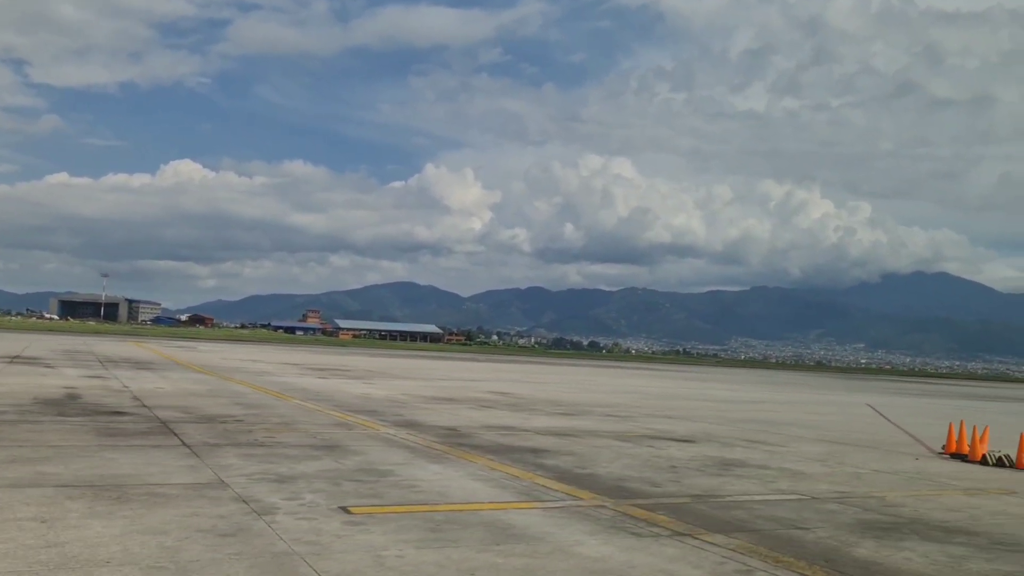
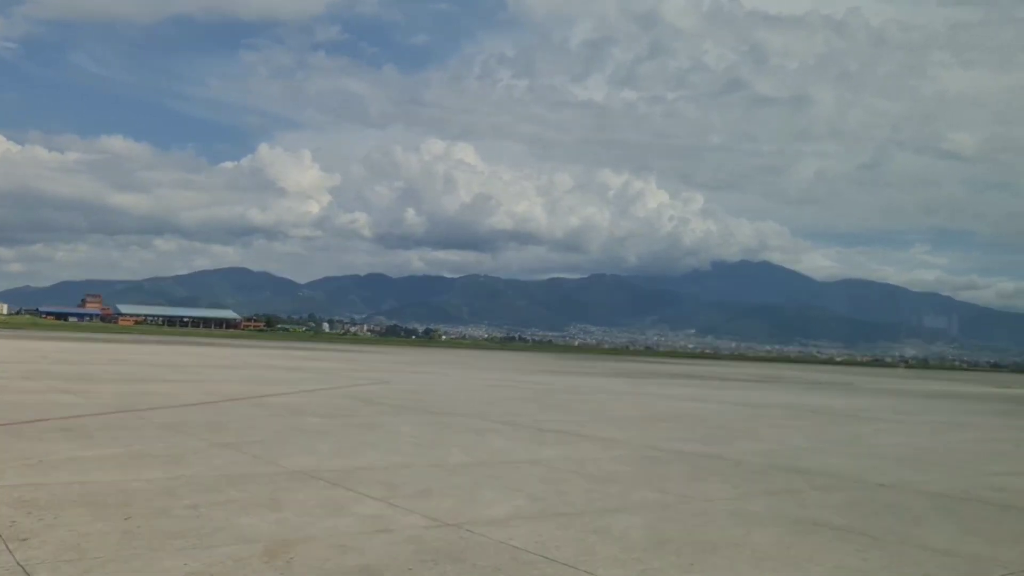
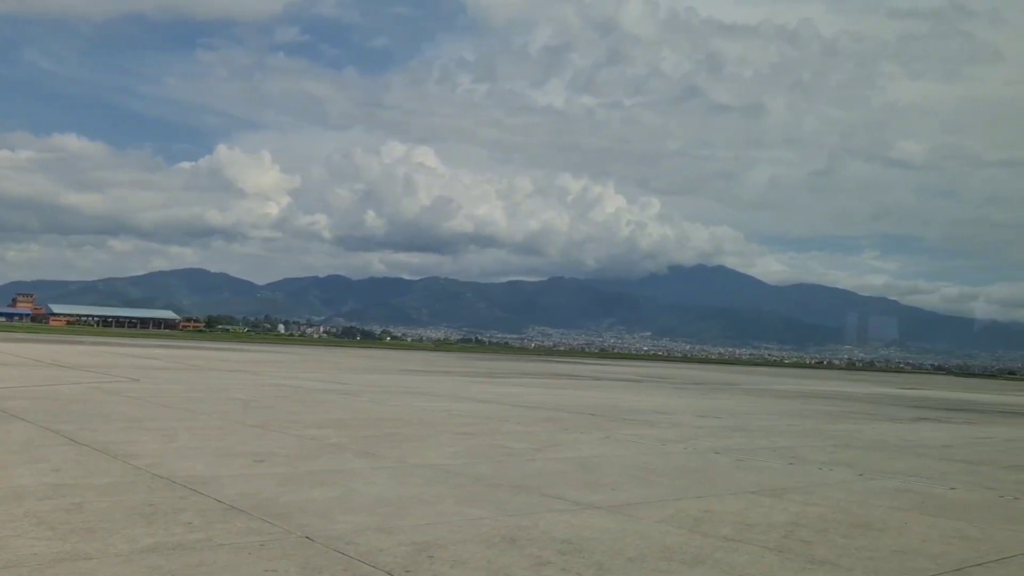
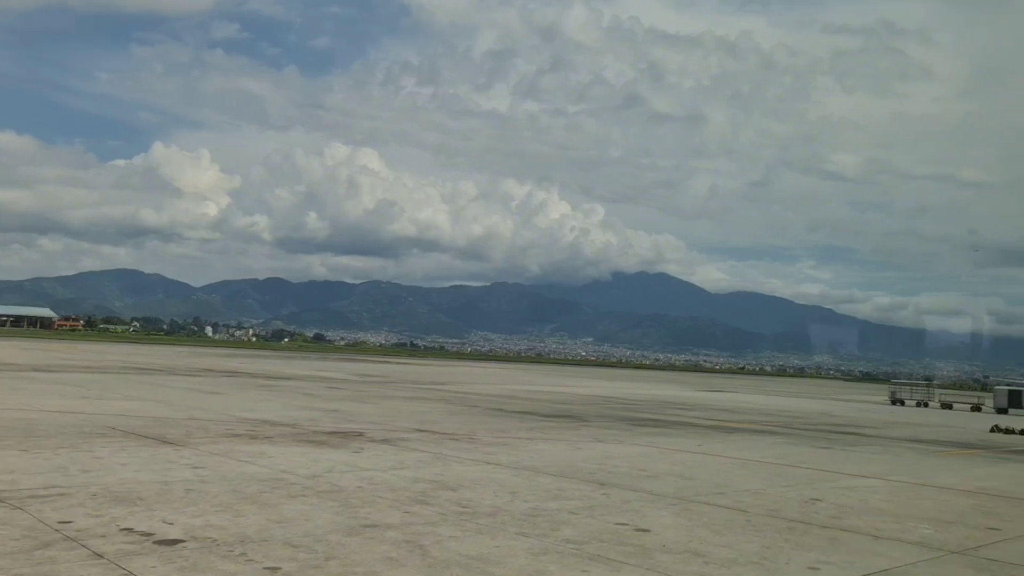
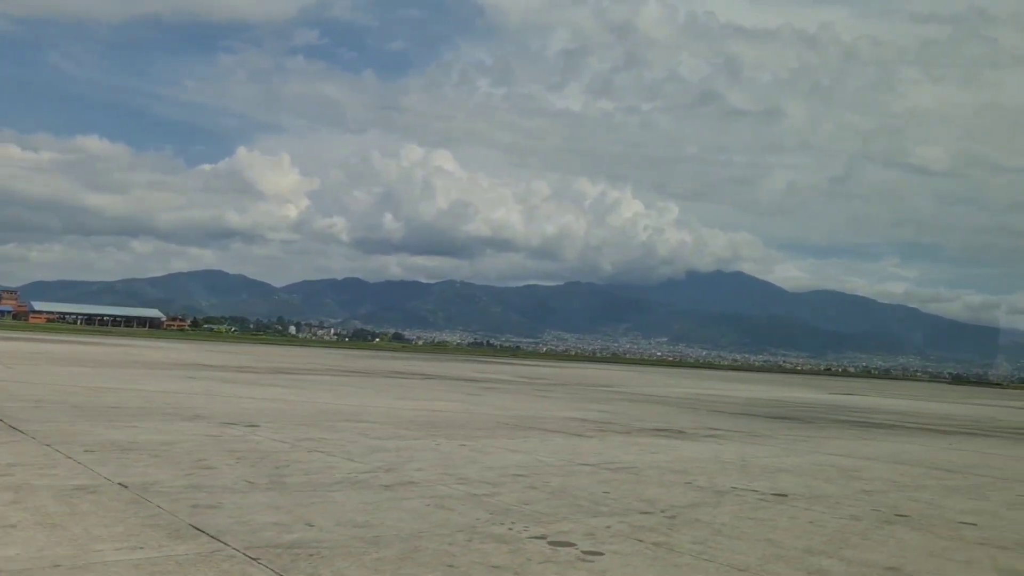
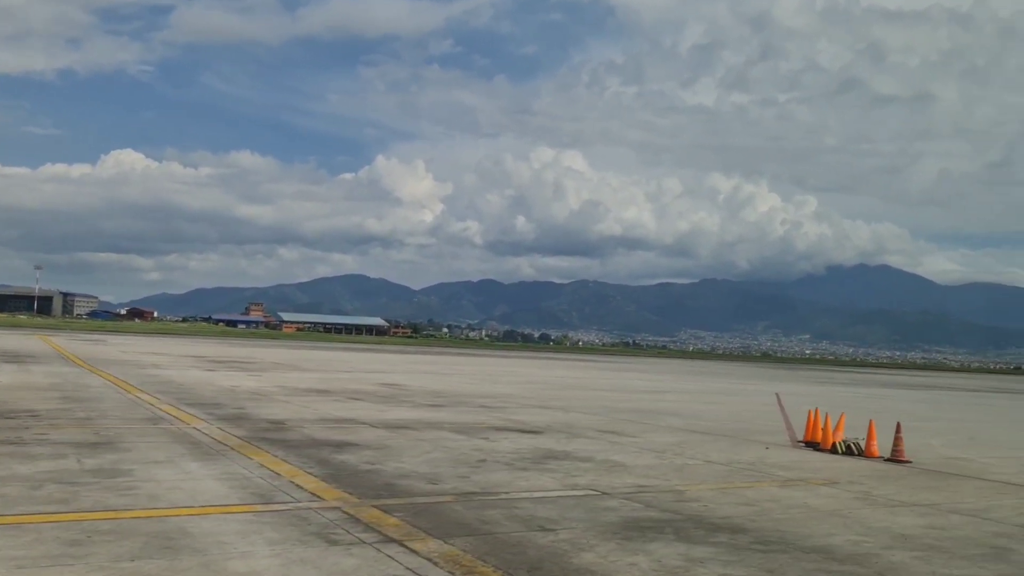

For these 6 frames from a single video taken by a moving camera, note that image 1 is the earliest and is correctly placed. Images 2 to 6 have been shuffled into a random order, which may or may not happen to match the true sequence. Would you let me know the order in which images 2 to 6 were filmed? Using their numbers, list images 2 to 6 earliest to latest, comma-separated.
6, 2, 3, 5, 4
